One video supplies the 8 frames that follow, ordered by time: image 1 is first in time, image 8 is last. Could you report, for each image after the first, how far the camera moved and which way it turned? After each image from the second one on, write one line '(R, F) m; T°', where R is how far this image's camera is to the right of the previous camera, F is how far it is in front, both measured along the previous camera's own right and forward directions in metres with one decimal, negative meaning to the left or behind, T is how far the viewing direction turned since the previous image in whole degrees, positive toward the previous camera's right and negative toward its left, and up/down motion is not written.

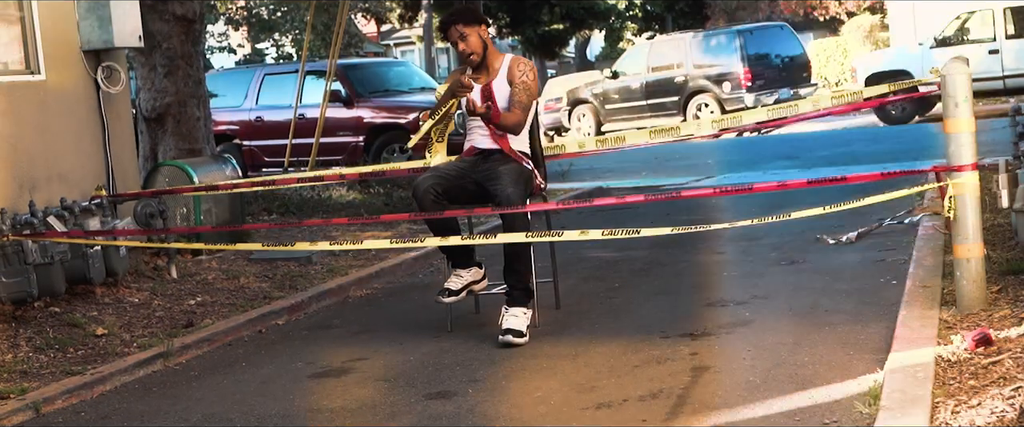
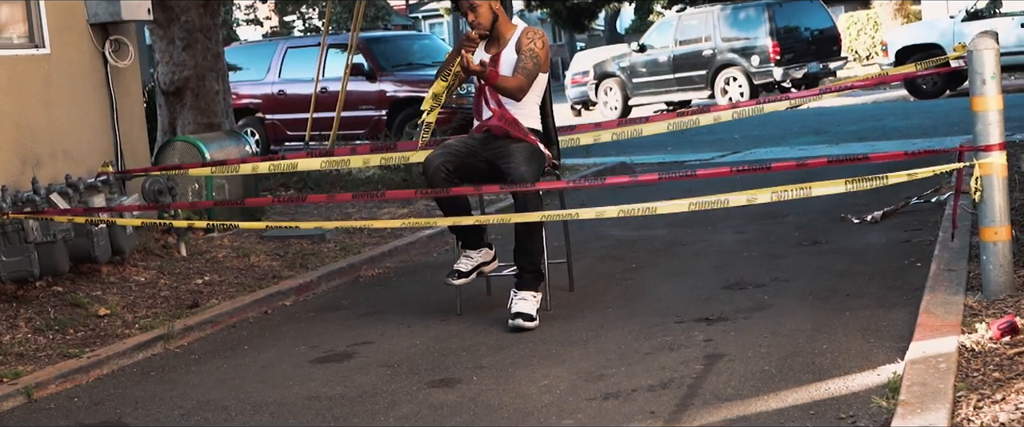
(+0.1, +0.2) m; -1°
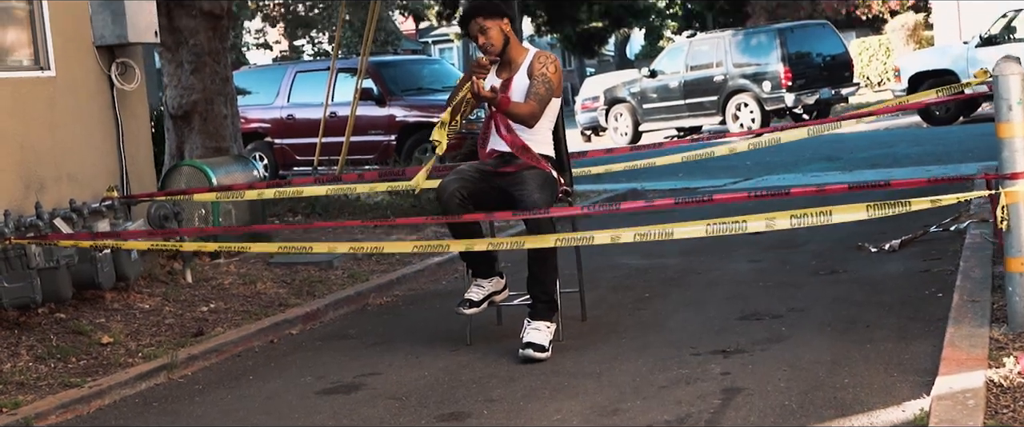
(0.0, +0.1) m; 0°
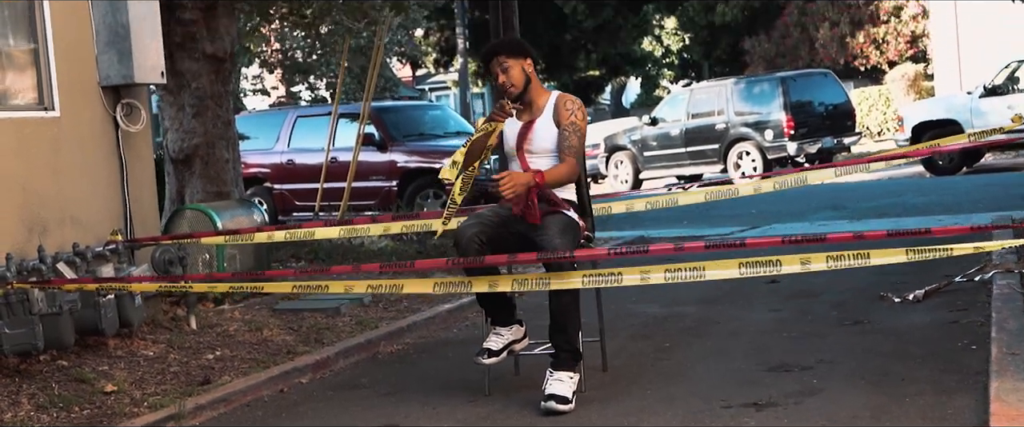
(-0.1, +0.2) m; 0°
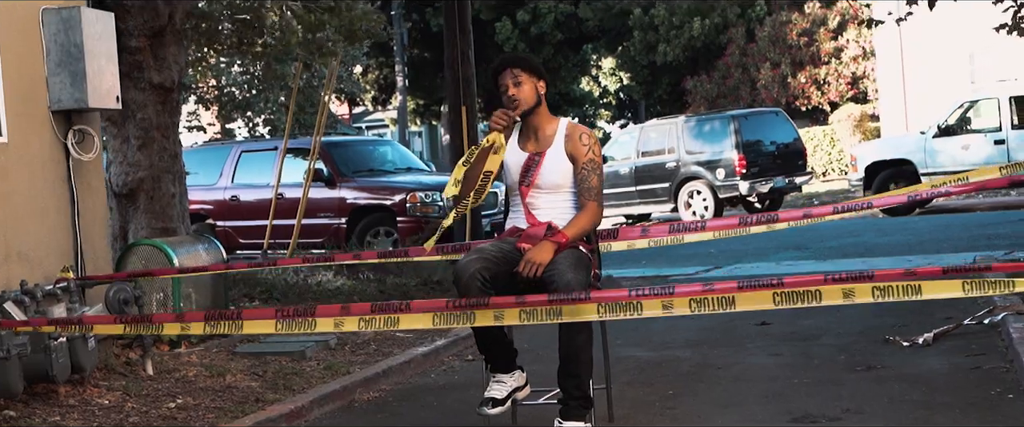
(-0.2, +0.5) m; +3°
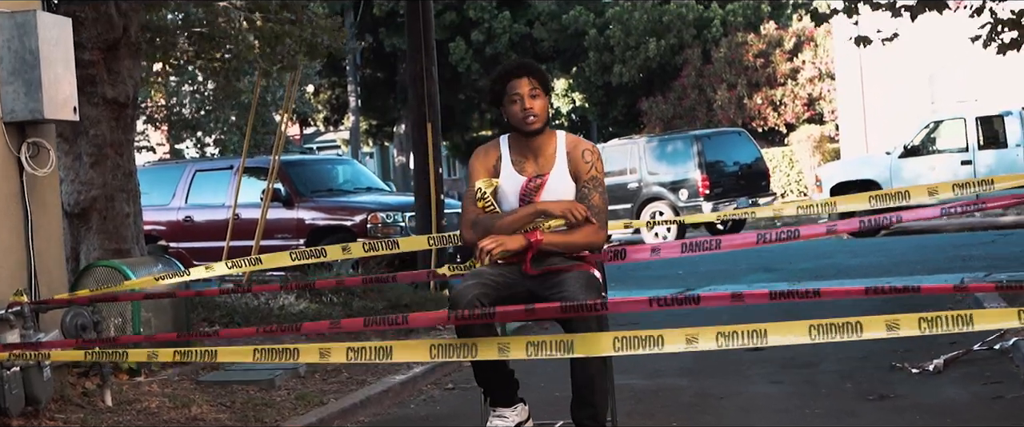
(-0.2, +0.4) m; +2°
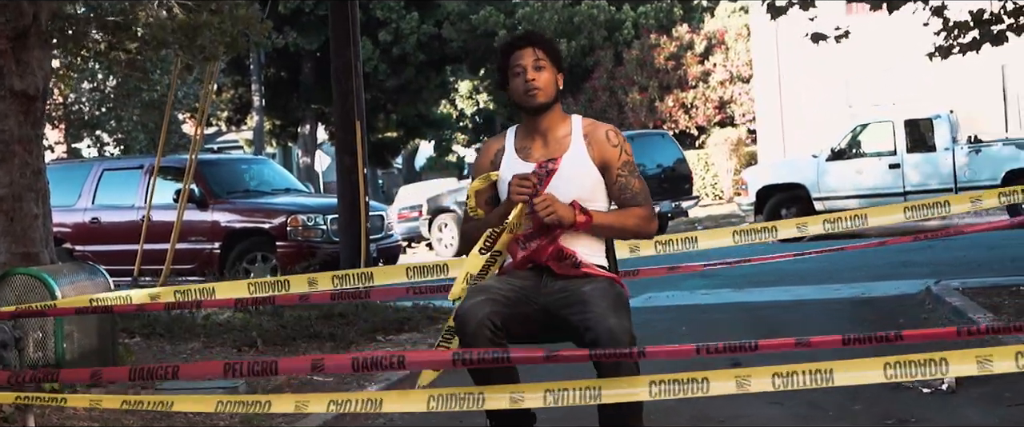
(-0.3, +0.7) m; +4°
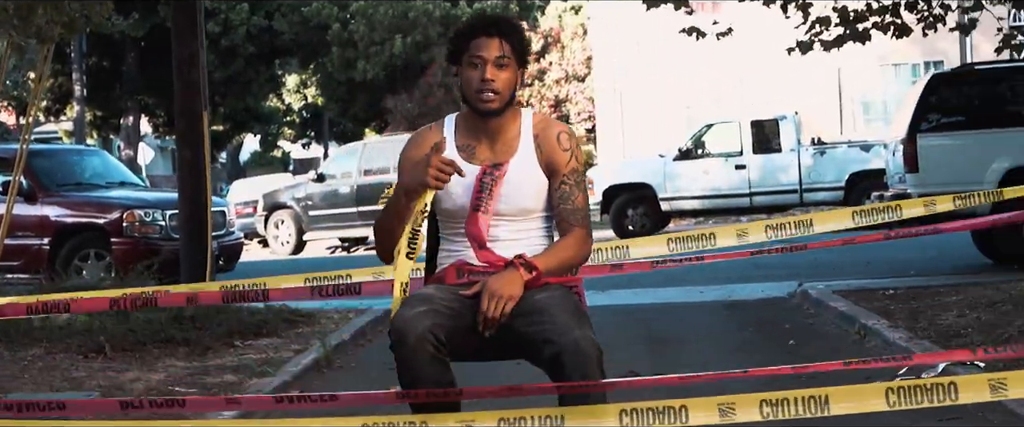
(-0.3, +0.5) m; +7°
